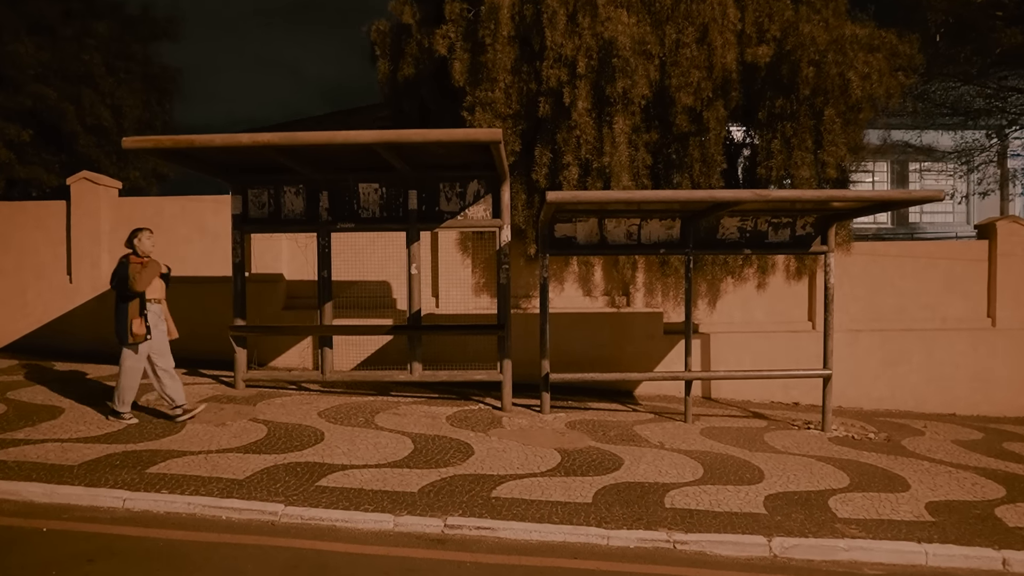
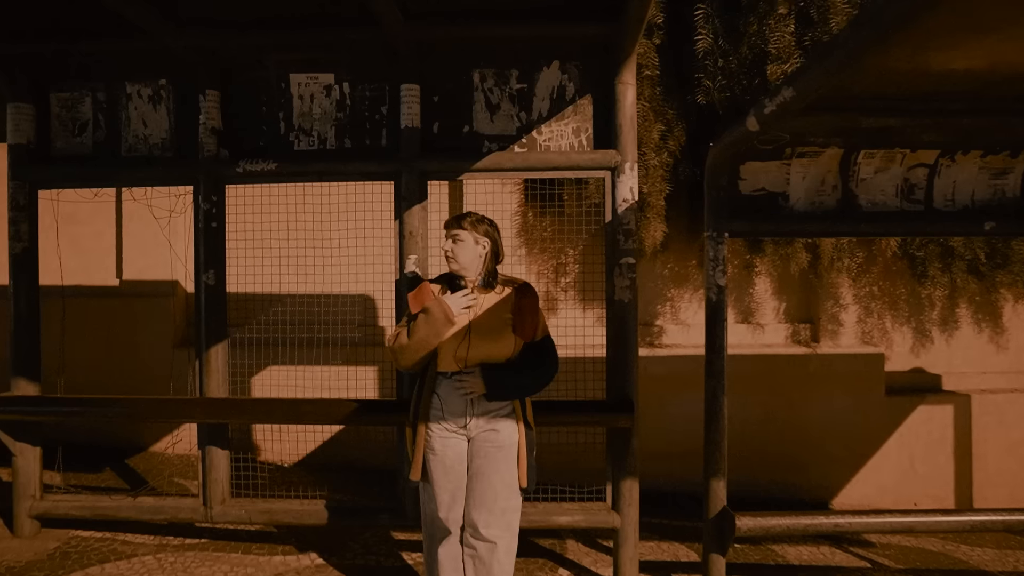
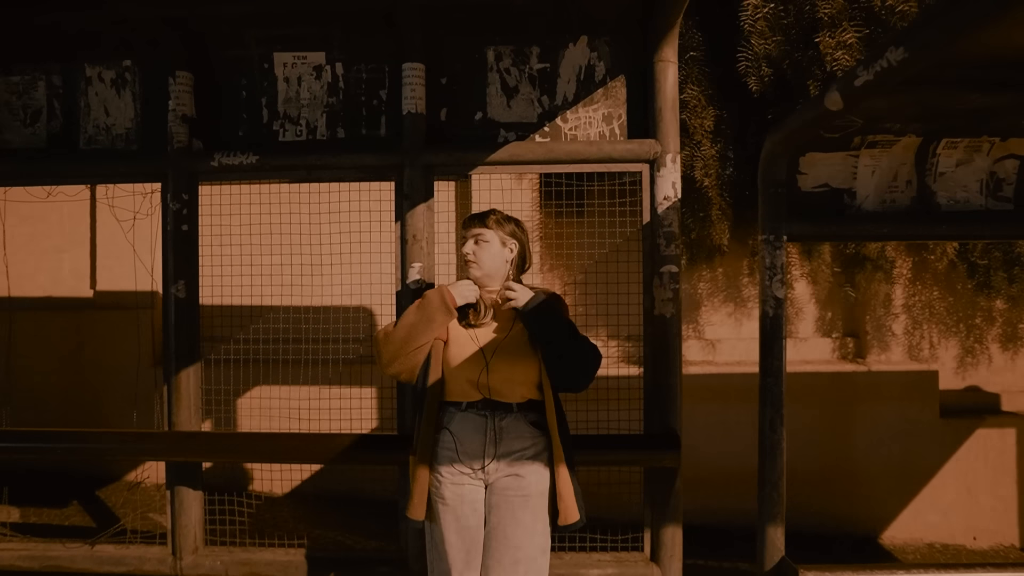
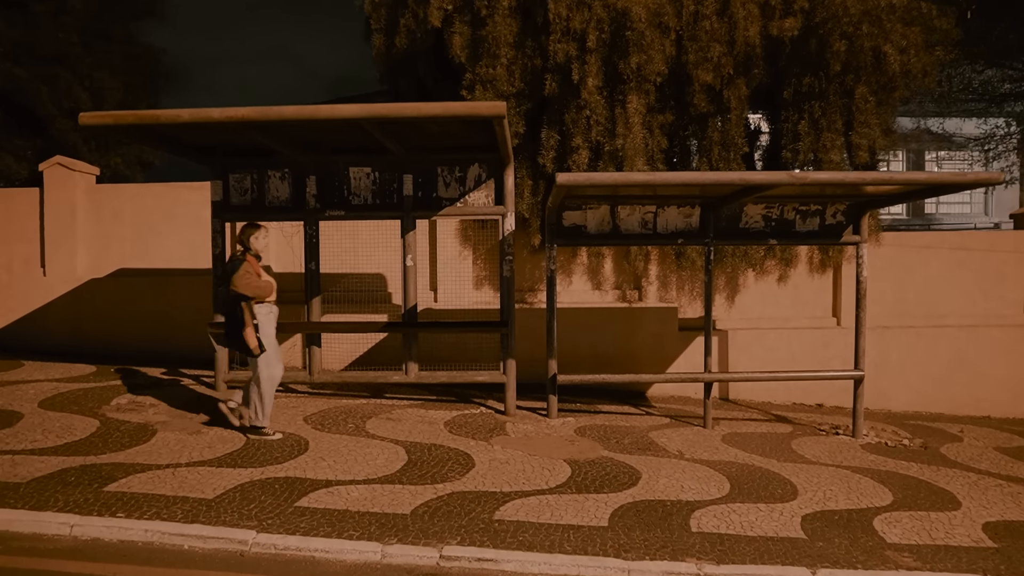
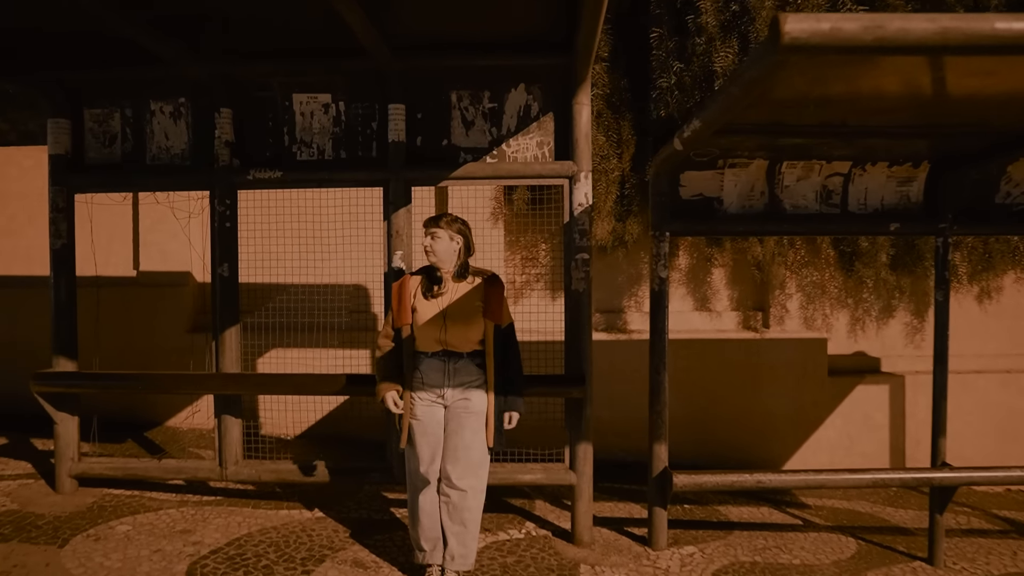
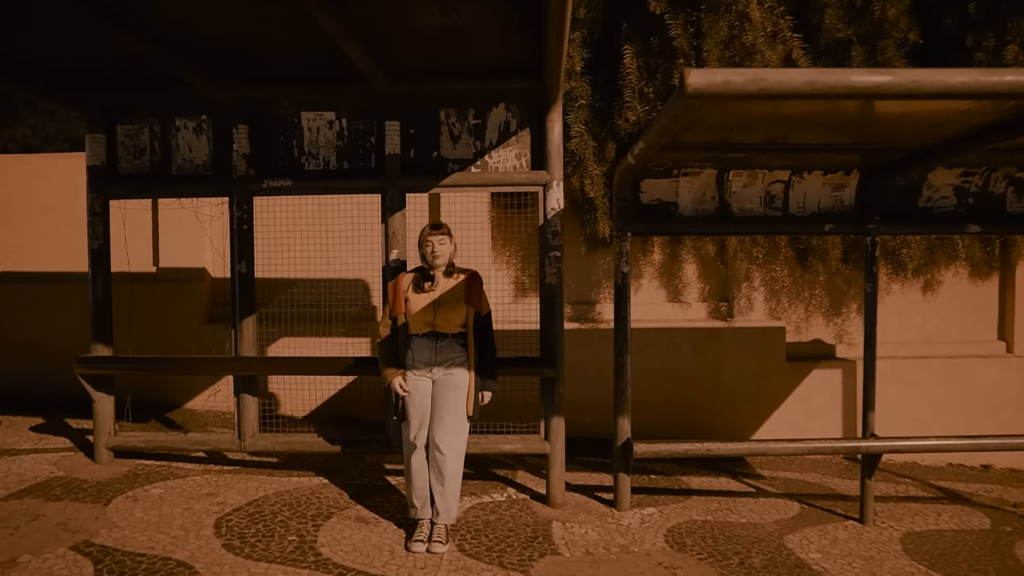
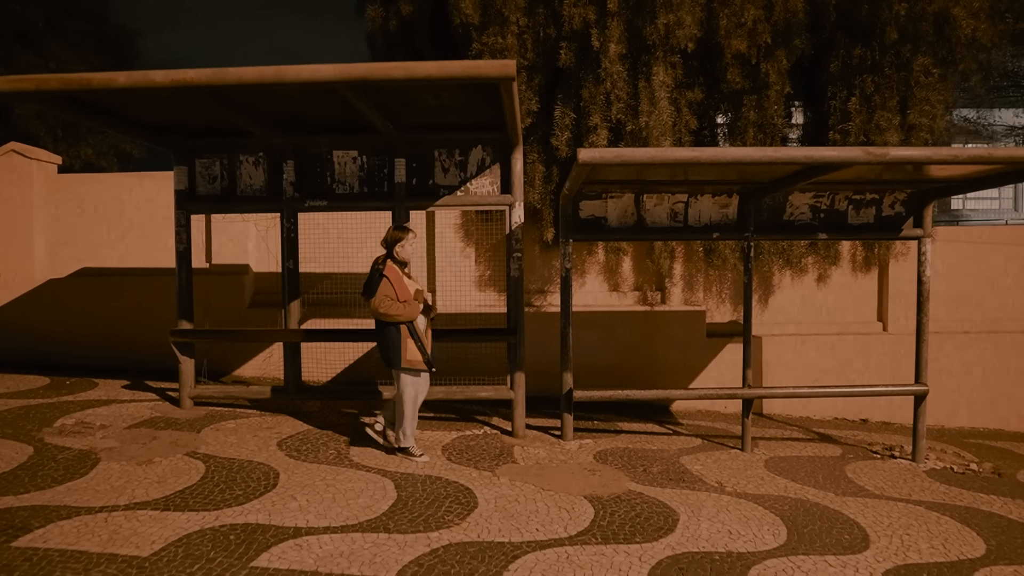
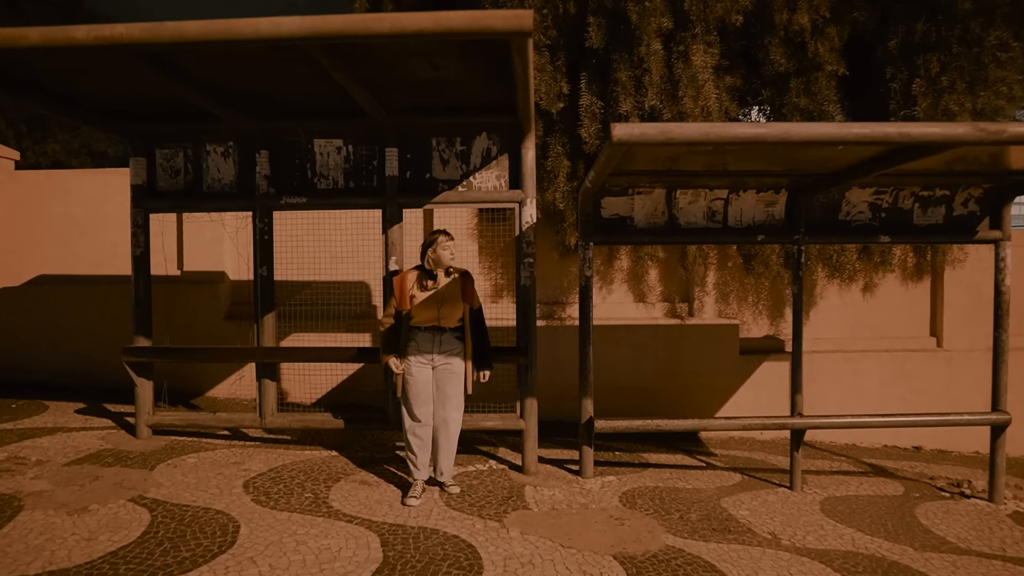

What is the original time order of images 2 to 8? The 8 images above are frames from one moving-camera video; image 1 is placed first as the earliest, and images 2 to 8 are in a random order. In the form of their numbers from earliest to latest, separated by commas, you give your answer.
4, 7, 8, 6, 5, 2, 3
